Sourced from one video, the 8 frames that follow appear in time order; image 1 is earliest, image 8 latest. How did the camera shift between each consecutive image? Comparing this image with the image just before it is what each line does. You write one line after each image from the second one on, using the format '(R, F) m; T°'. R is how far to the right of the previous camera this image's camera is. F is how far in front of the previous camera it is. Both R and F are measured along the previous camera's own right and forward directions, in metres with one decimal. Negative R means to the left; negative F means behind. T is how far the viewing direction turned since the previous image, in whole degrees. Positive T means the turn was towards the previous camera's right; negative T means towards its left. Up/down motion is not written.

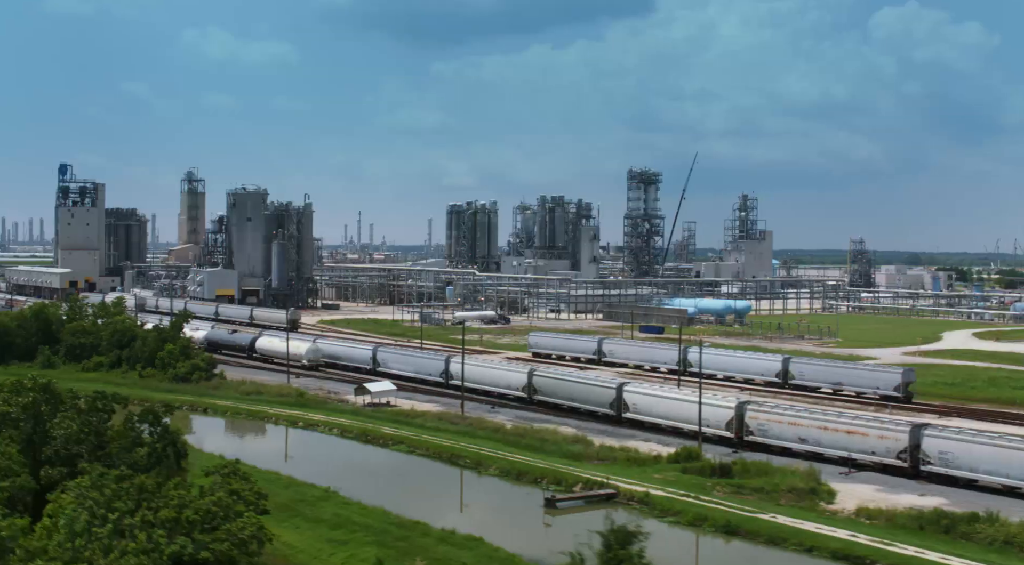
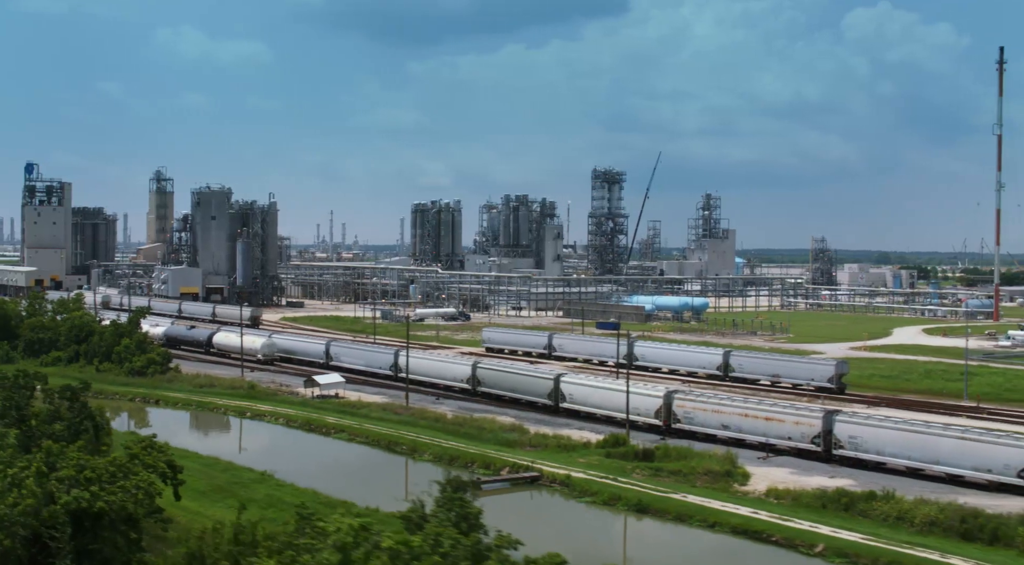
(+1.4, -1.3) m; +1°
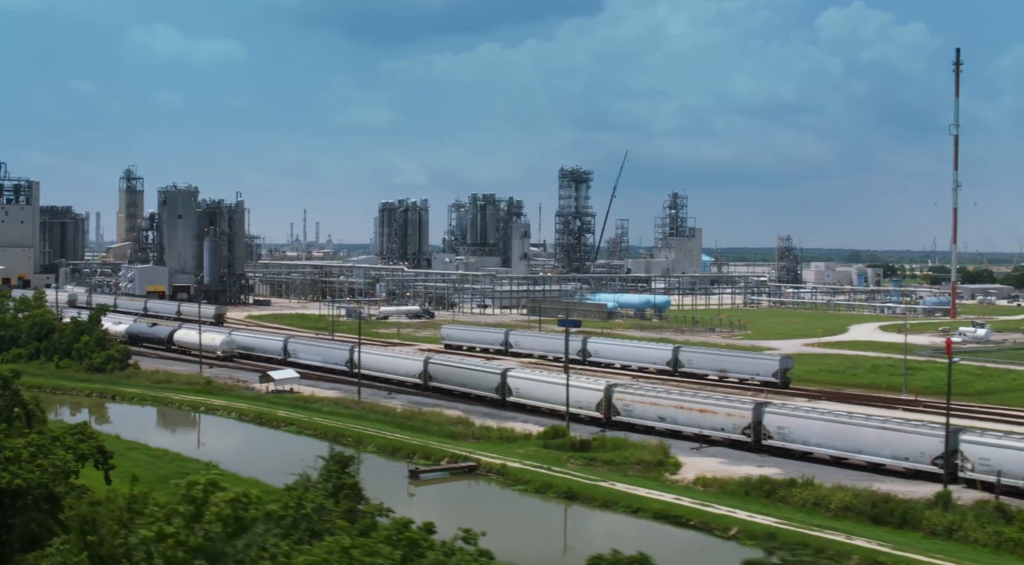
(+1.2, -1.0) m; +1°
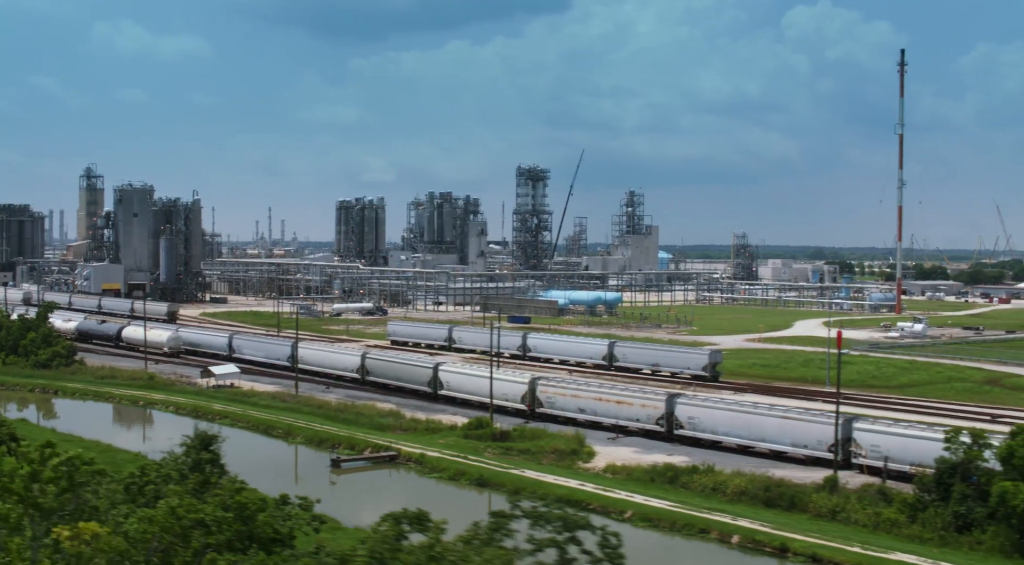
(+1.7, -1.3) m; +1°
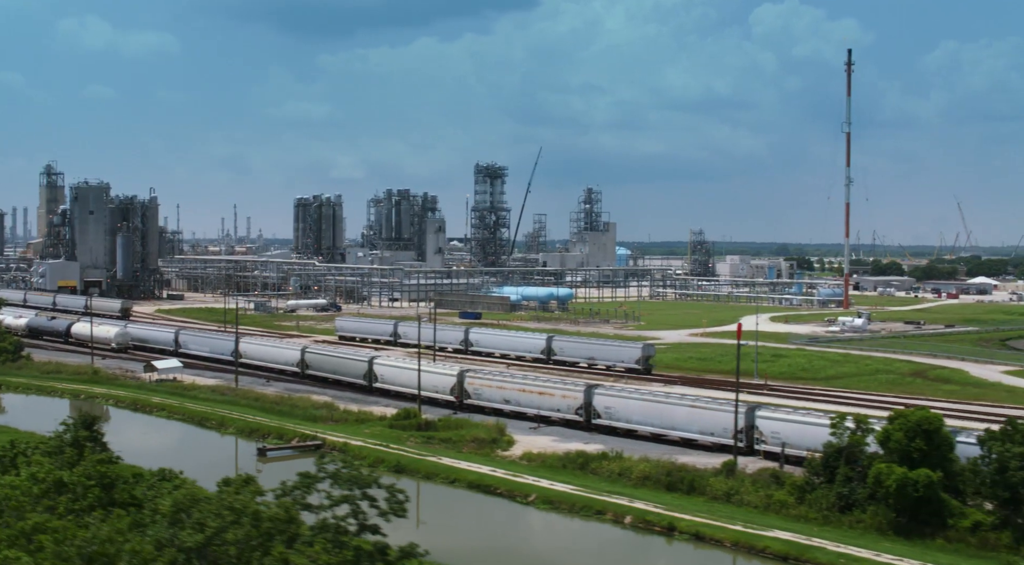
(+1.7, -1.4) m; +1°
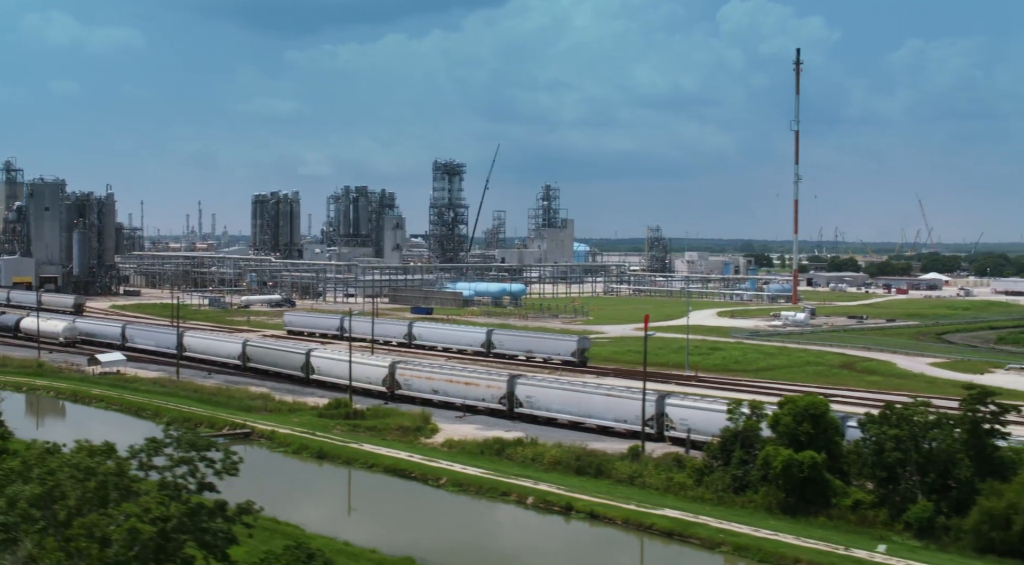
(+1.8, -1.4) m; +1°
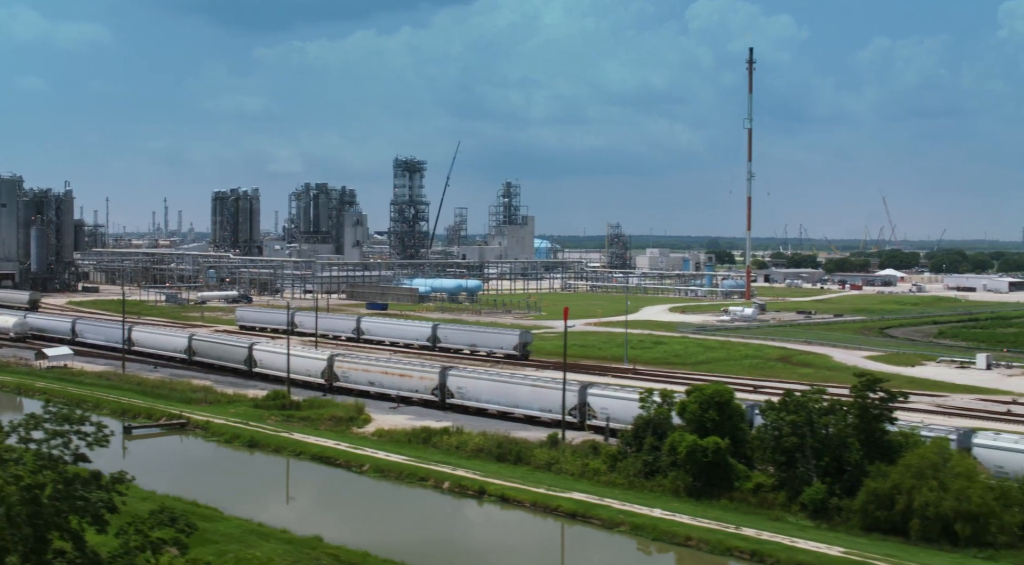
(+1.6, -1.3) m; +1°
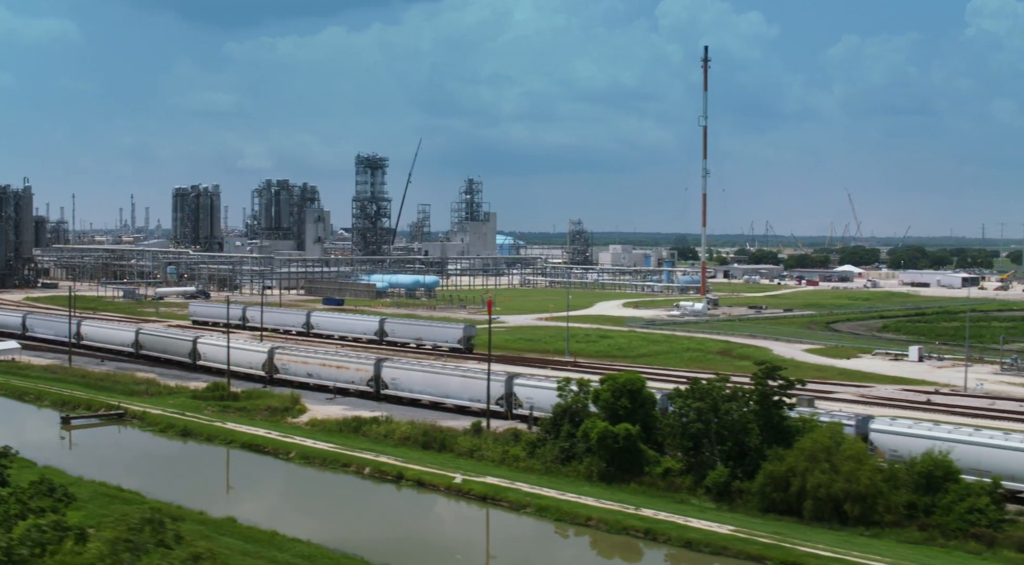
(+1.7, -1.3) m; +1°
